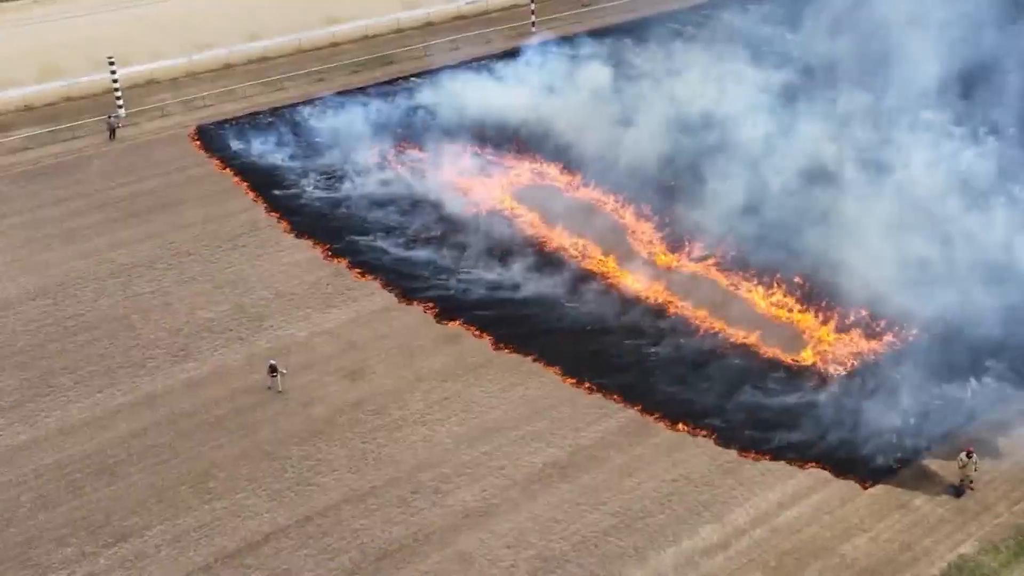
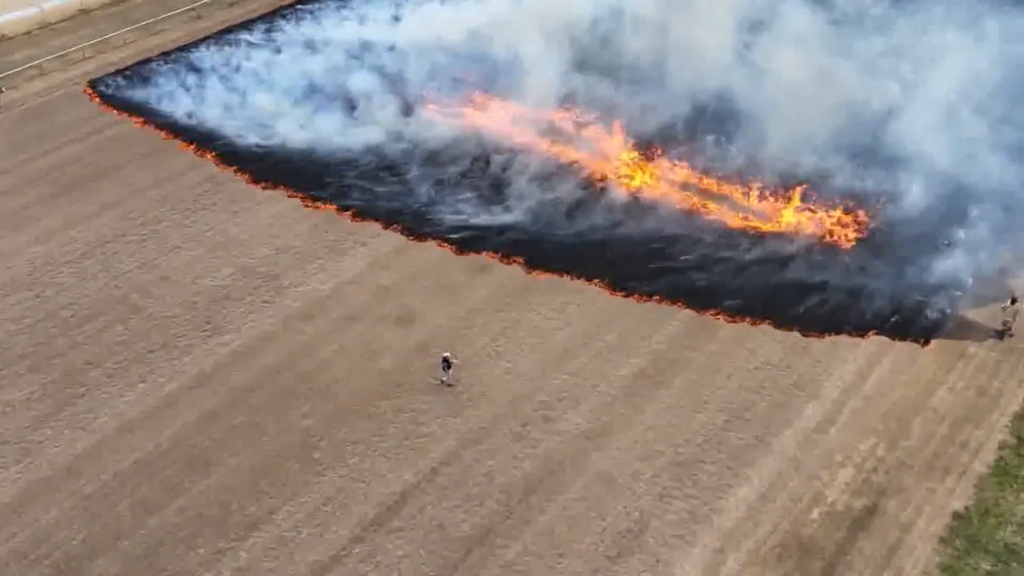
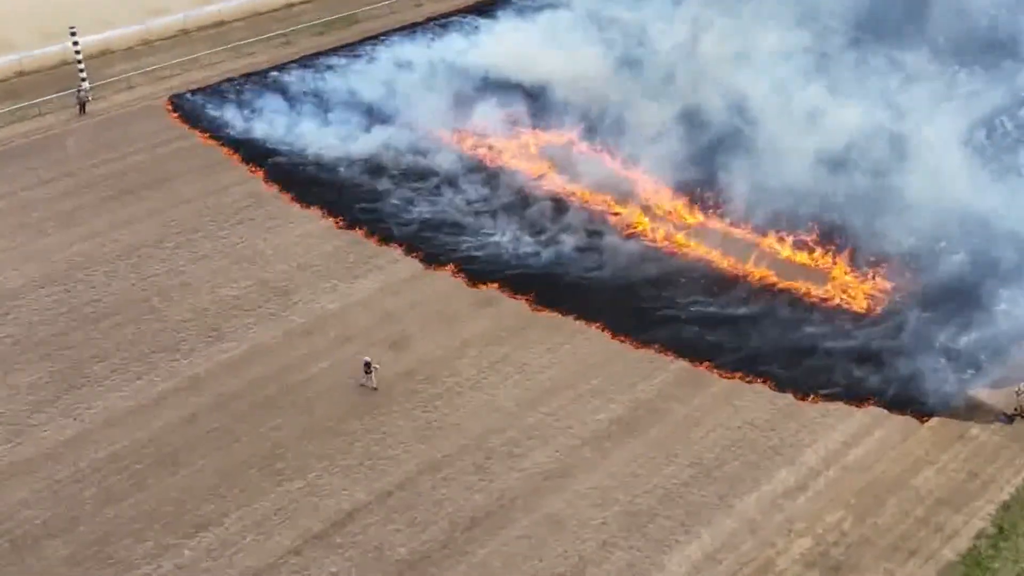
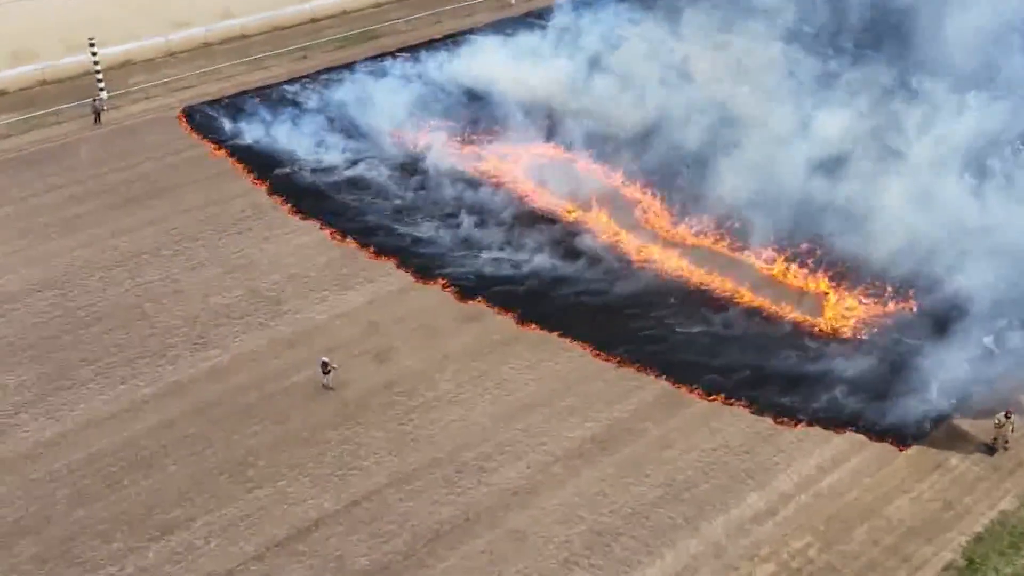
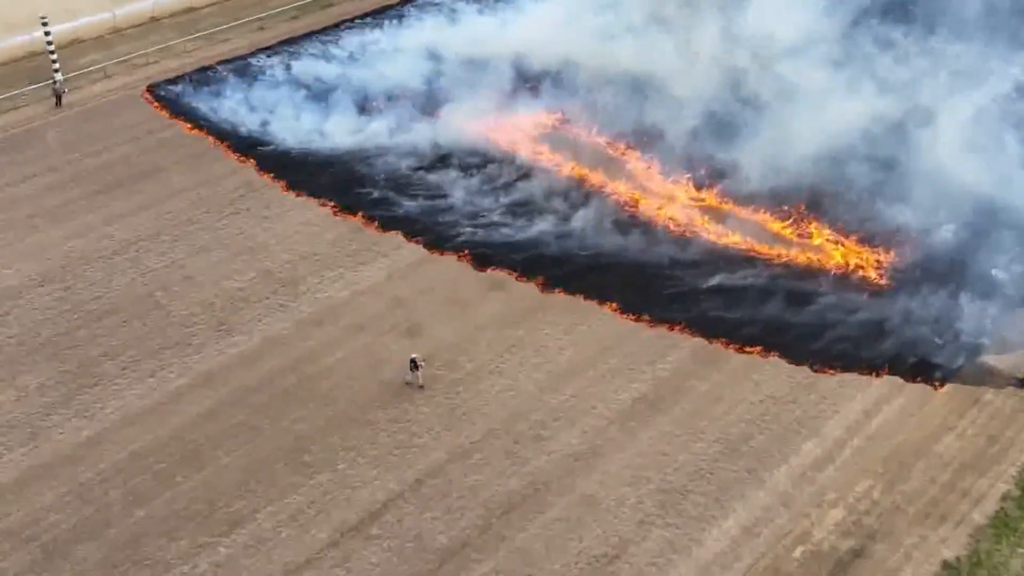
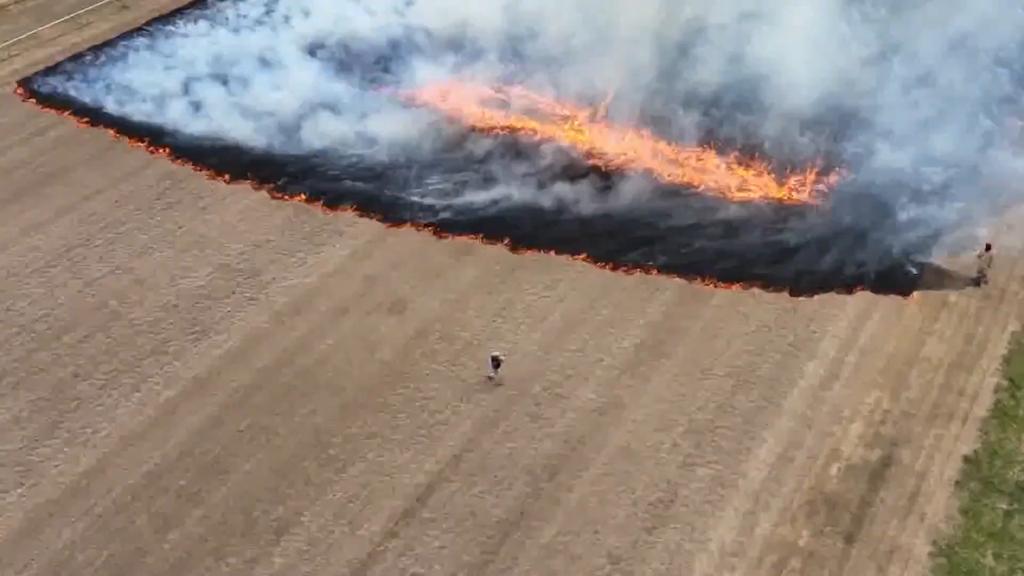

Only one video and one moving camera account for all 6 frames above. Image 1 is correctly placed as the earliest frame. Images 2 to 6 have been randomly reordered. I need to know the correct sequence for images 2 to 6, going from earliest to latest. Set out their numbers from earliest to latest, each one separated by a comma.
4, 3, 5, 2, 6
